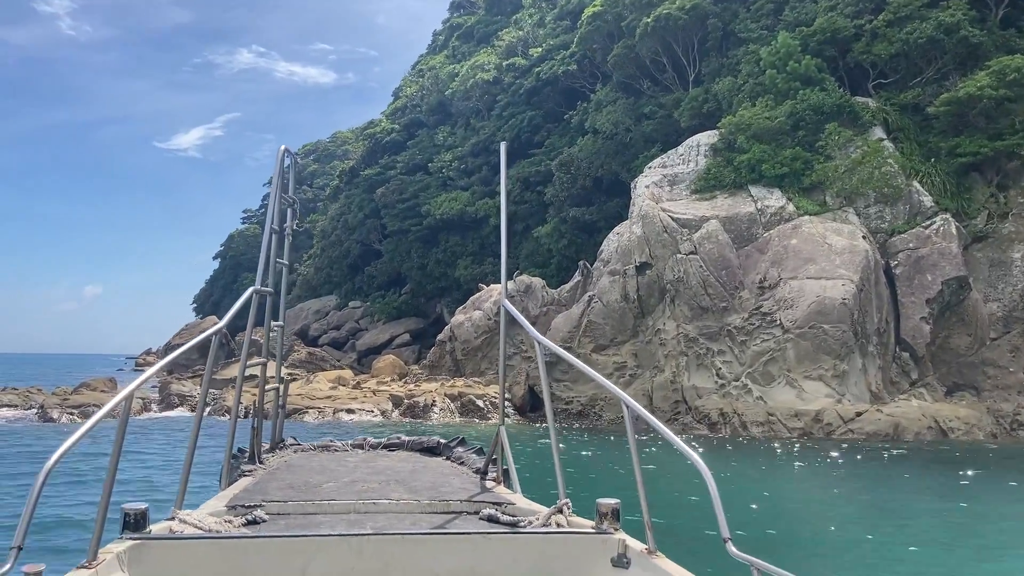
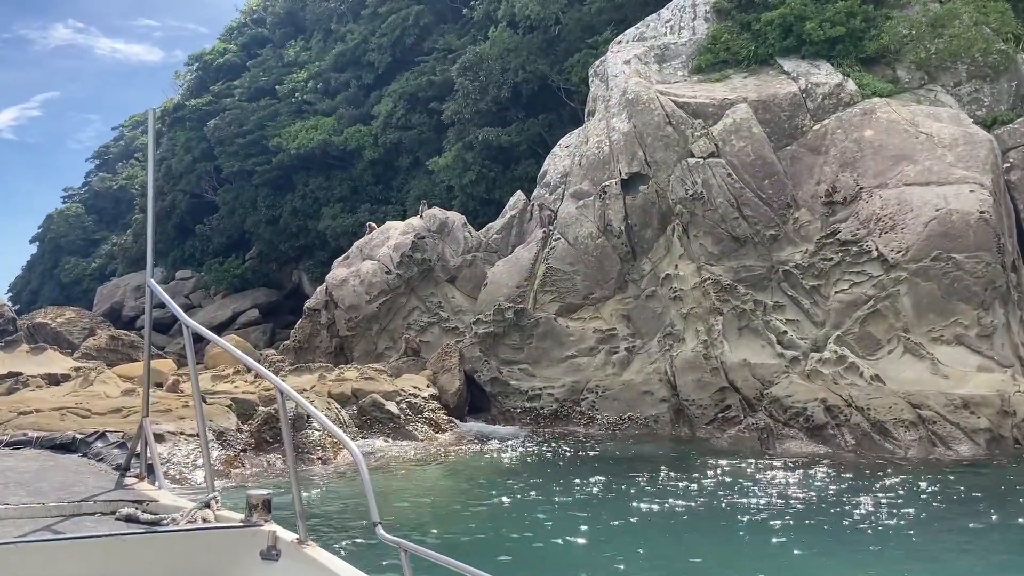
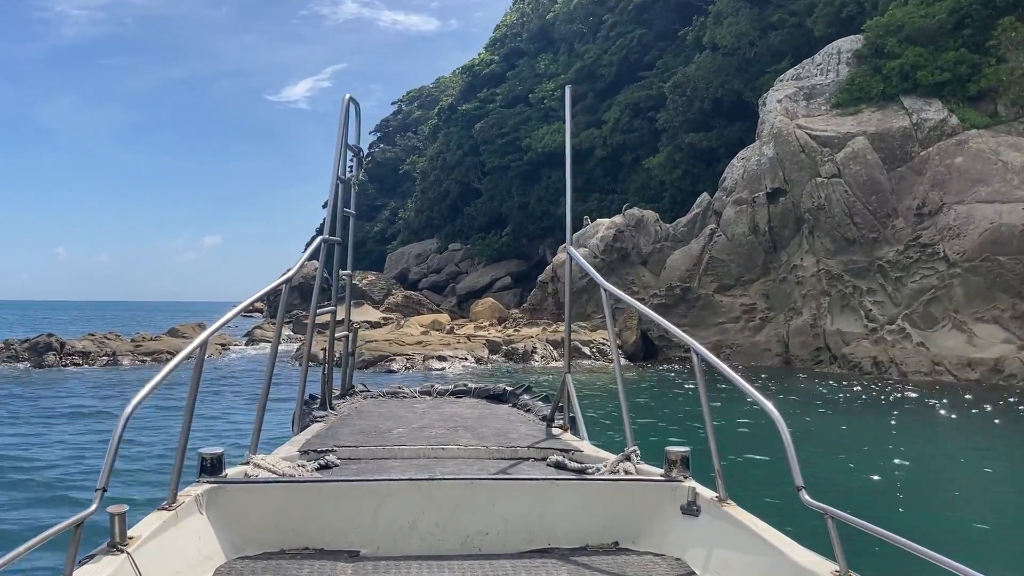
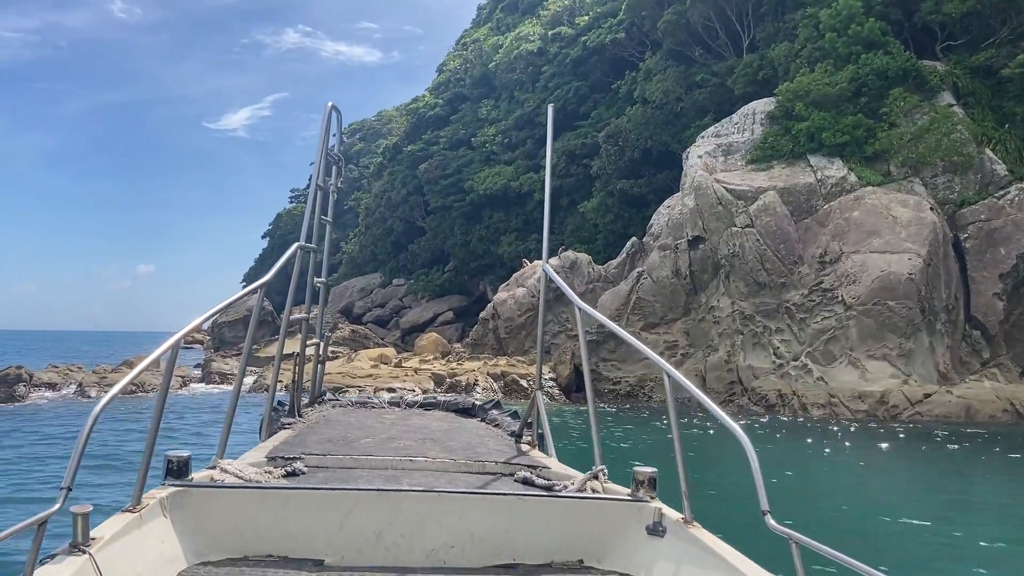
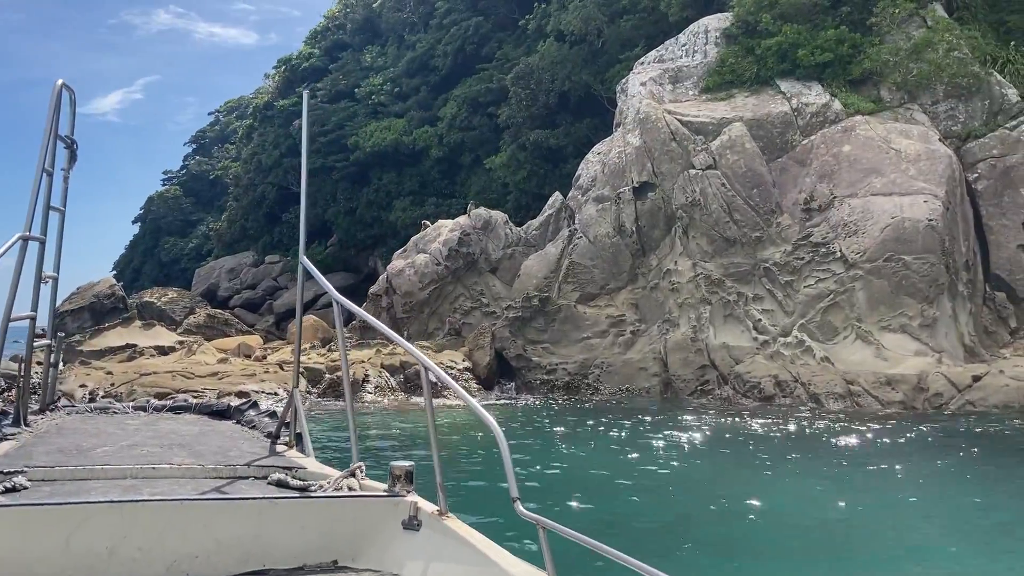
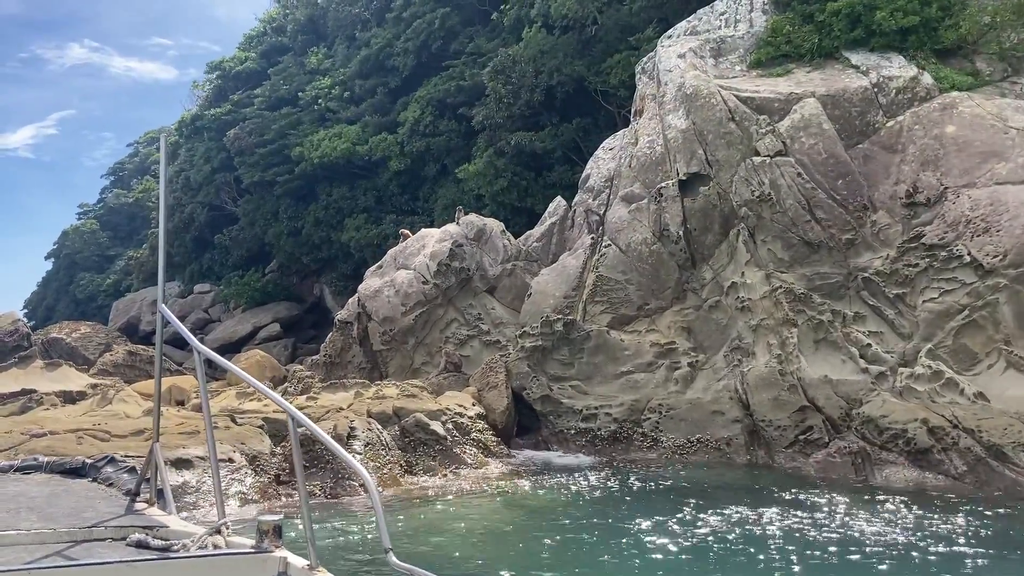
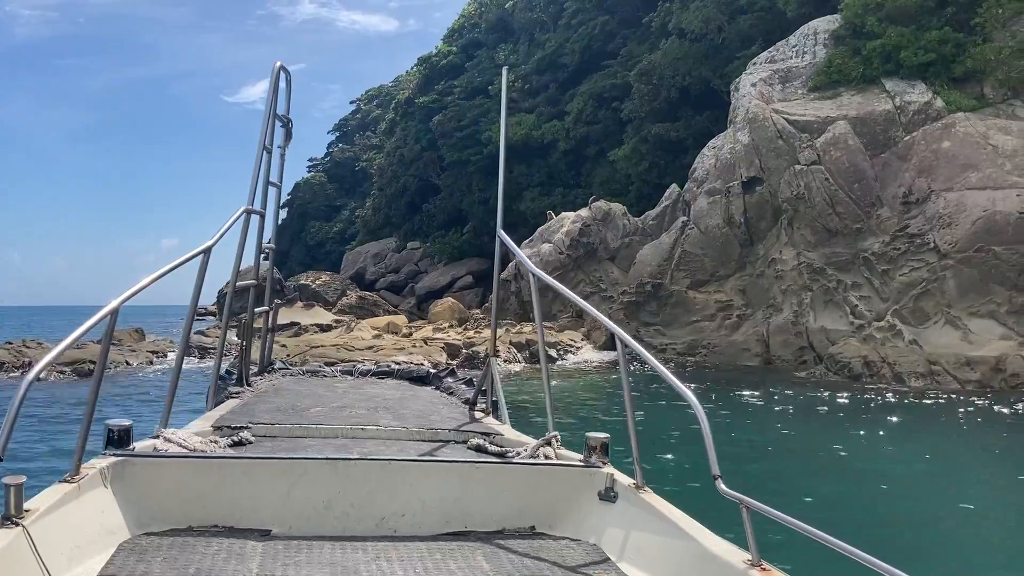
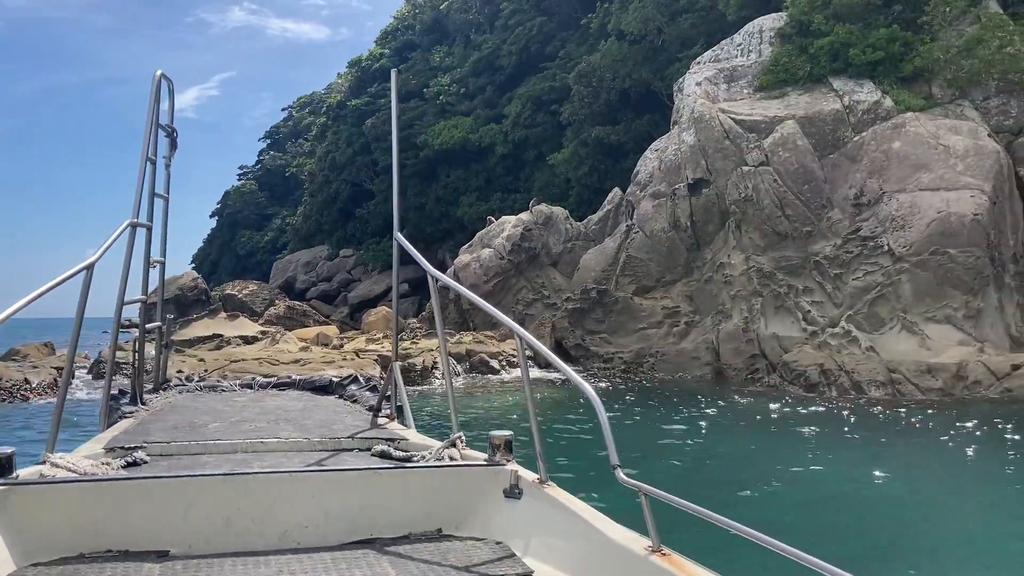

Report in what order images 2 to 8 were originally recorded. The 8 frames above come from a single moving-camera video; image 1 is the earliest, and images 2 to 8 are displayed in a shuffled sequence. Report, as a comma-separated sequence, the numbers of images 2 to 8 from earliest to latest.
4, 3, 7, 8, 5, 2, 6
